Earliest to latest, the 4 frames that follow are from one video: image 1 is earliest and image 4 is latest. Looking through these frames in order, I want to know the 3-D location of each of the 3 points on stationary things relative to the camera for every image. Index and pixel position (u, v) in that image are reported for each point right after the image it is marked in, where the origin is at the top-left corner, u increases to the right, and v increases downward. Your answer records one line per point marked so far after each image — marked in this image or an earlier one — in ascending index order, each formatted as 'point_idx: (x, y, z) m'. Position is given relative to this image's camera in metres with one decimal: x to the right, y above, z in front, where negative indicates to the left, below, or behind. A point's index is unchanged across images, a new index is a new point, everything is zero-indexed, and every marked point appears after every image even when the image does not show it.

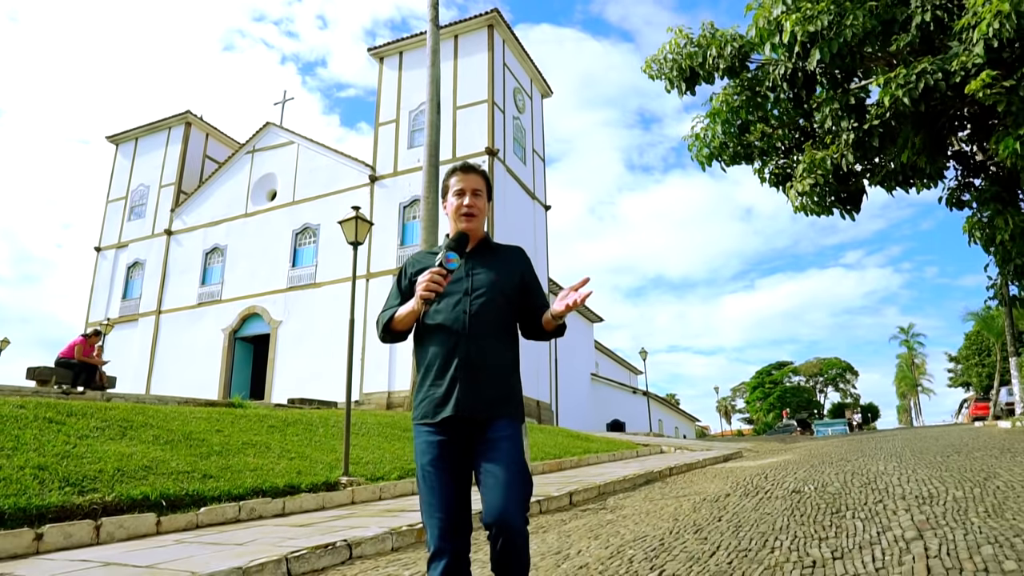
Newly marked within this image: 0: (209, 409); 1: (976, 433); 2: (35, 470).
0: (-4.0, -1.6, +8.5) m
1: (+9.3, -2.9, +12.7) m
2: (-3.8, -1.5, +5.1) m
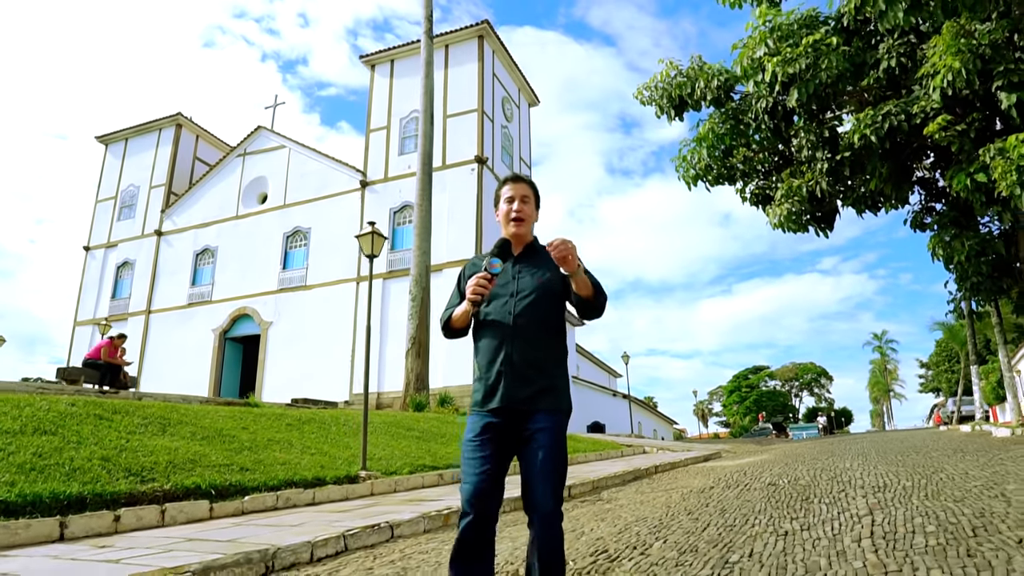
0: (-4.0, -1.7, +9.1) m
1: (+9.1, -3.2, +13.7) m
2: (-3.7, -1.6, +5.7) m
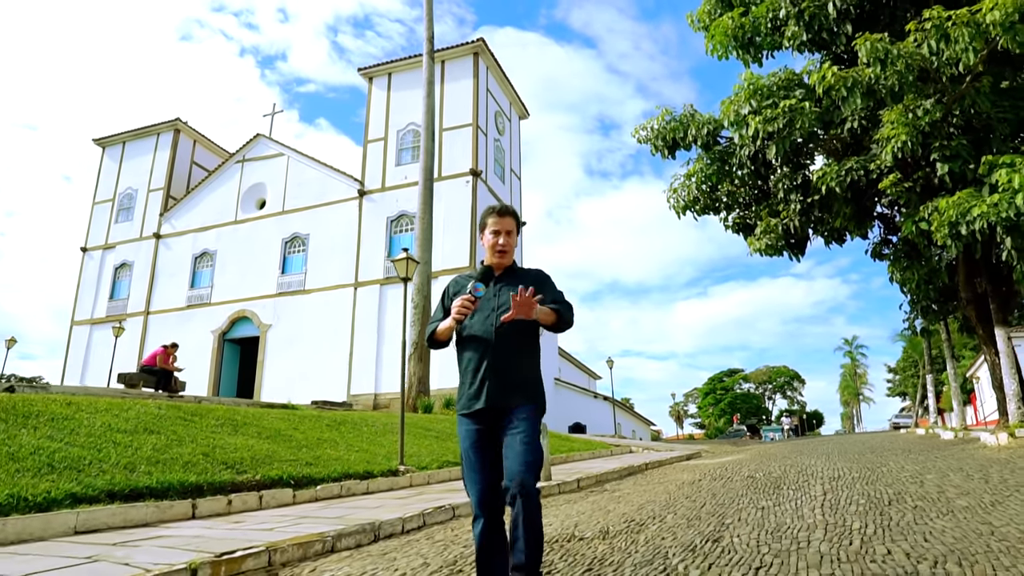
0: (-3.8, -2.0, +10.2) m
1: (+9.2, -3.6, +15.3) m
2: (-3.3, -1.8, +6.9) m
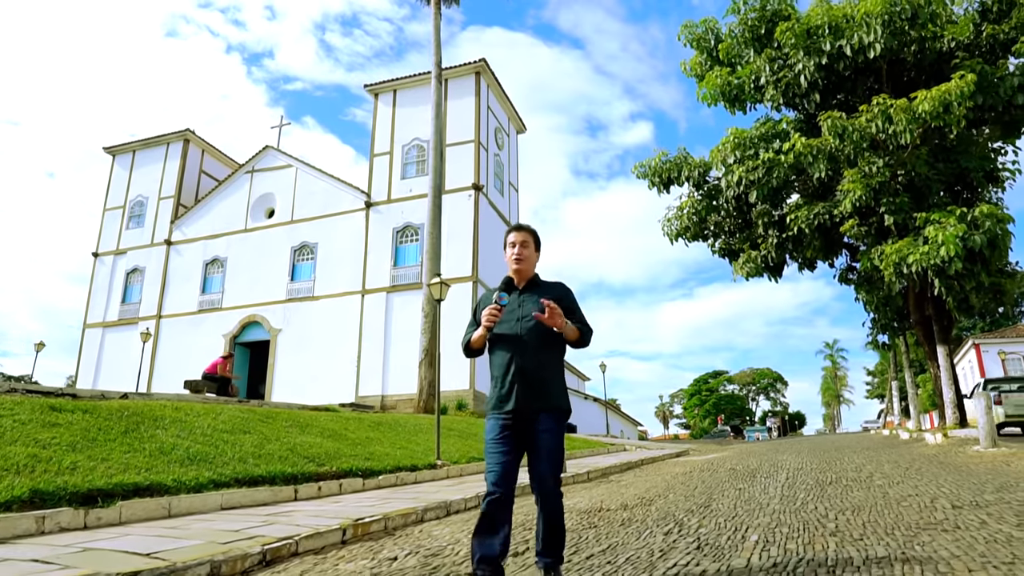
0: (-3.5, -2.3, +11.8) m
1: (+9.4, -4.0, +17.1) m
2: (-3.0, -2.2, +8.4) m
